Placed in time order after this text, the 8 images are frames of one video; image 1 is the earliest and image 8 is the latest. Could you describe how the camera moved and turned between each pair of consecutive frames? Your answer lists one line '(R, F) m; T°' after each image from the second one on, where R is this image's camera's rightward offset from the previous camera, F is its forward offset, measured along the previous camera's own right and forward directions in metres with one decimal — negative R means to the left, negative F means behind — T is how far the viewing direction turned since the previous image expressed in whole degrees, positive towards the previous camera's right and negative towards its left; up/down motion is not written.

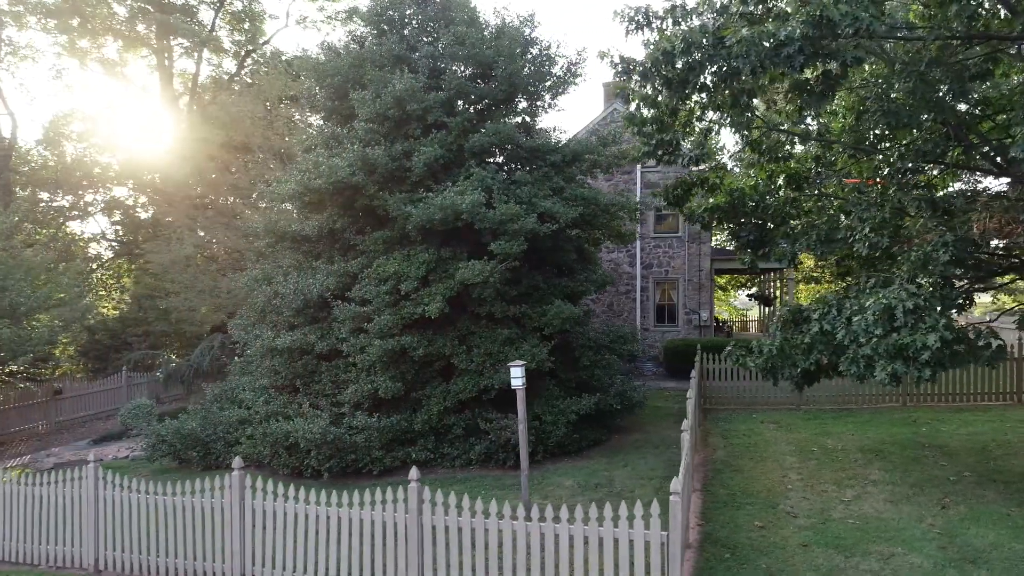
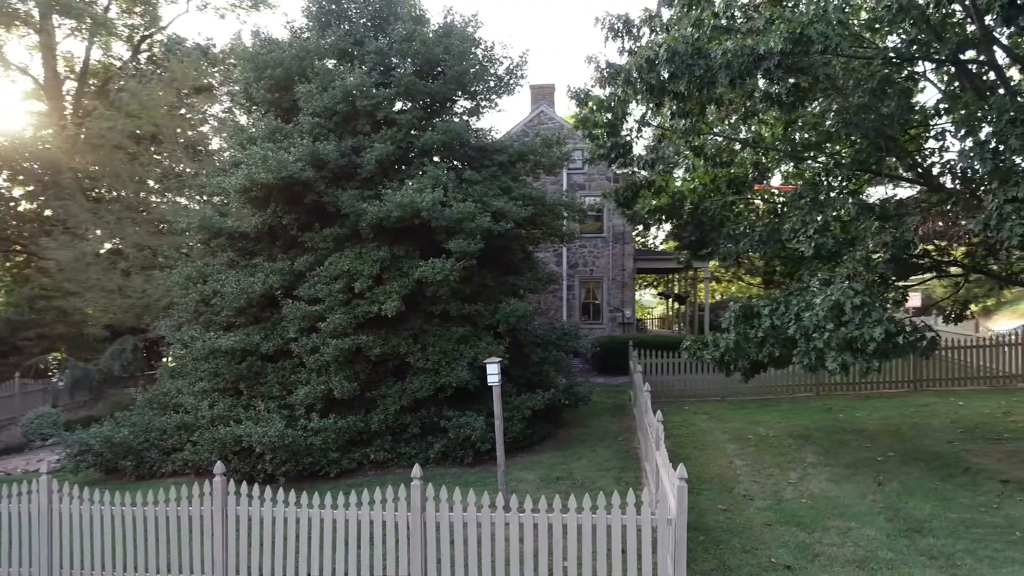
(-0.9, 0.0) m; +8°
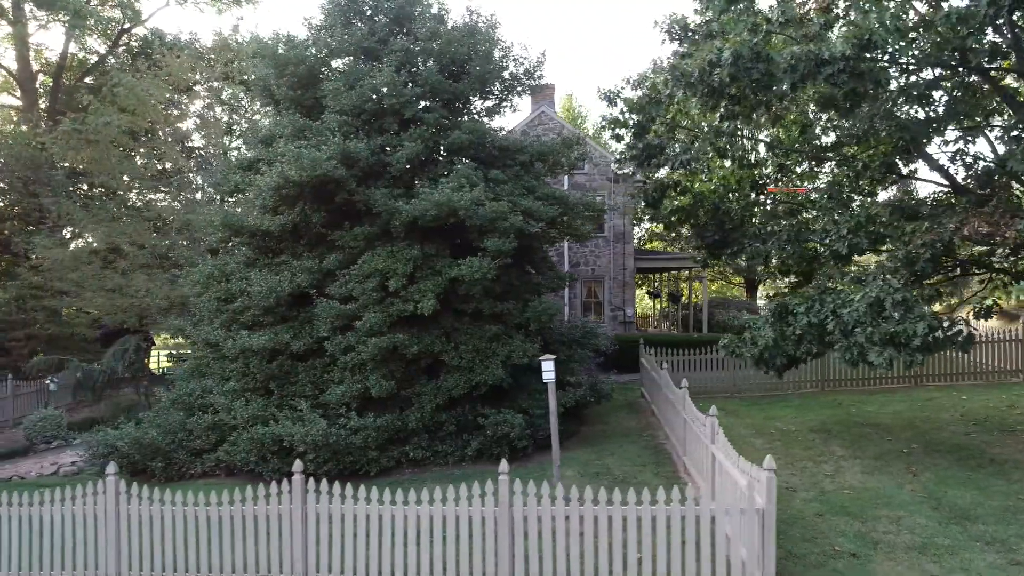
(-1.0, -0.1) m; +3°
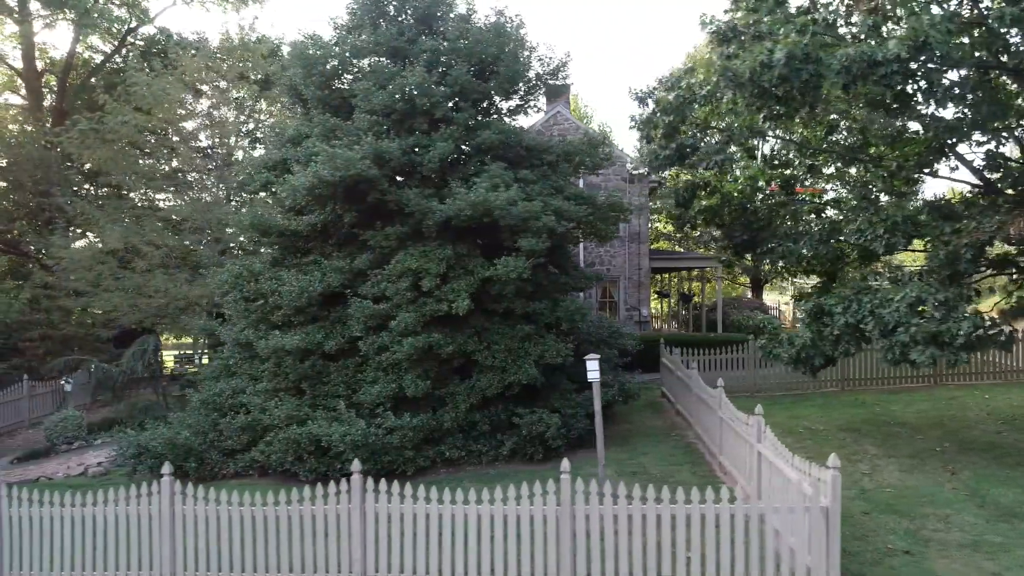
(-0.5, 0.0) m; 0°
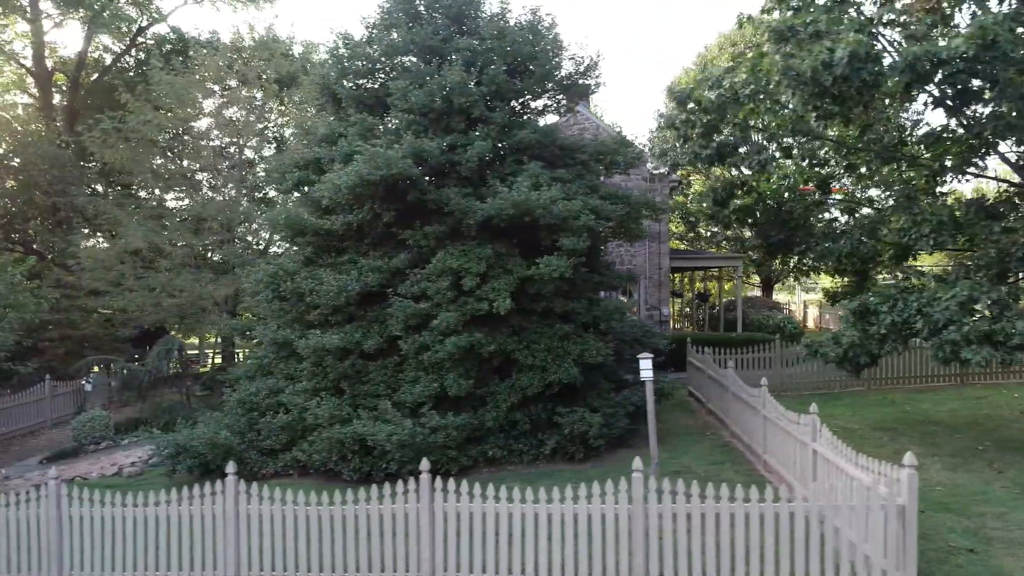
(-0.6, 0.0) m; 0°
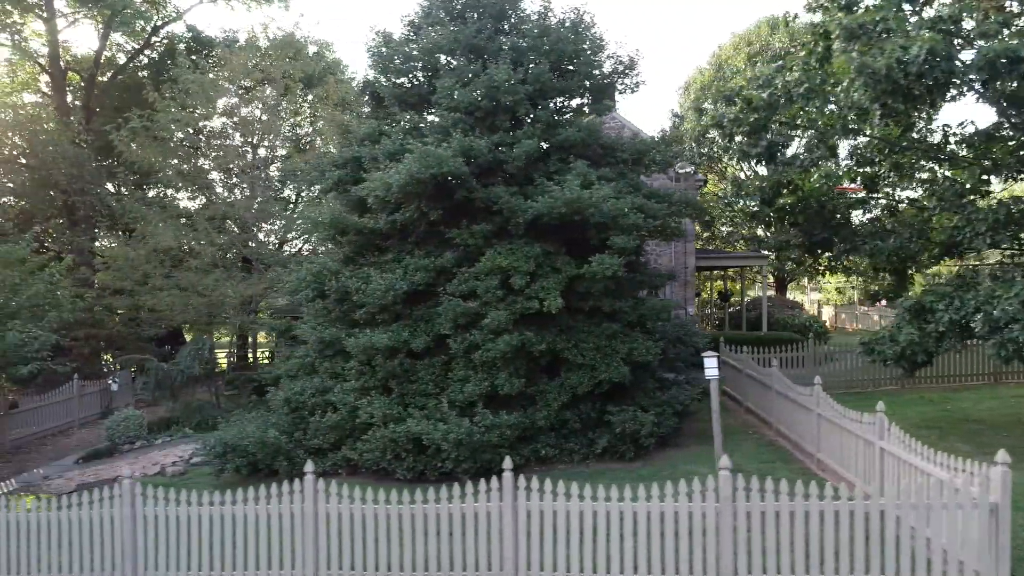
(-0.7, 0.0) m; 0°
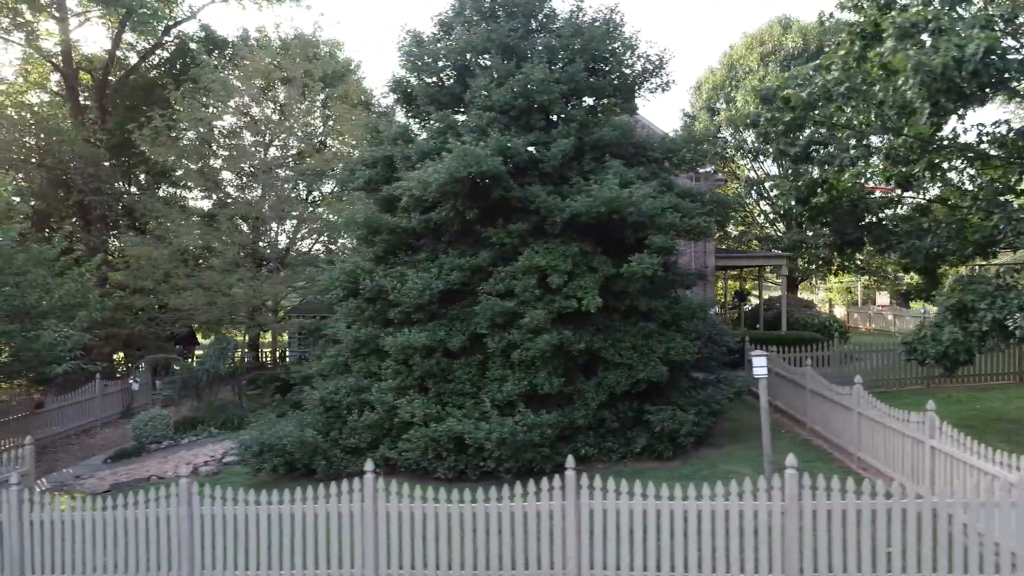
(-0.5, 0.0) m; 0°
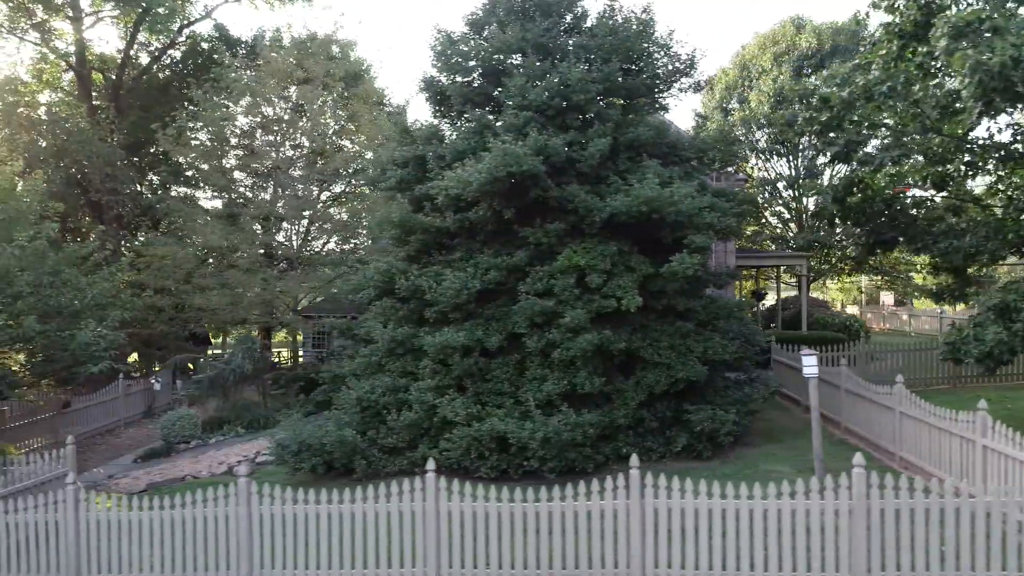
(-0.5, 0.0) m; 0°
